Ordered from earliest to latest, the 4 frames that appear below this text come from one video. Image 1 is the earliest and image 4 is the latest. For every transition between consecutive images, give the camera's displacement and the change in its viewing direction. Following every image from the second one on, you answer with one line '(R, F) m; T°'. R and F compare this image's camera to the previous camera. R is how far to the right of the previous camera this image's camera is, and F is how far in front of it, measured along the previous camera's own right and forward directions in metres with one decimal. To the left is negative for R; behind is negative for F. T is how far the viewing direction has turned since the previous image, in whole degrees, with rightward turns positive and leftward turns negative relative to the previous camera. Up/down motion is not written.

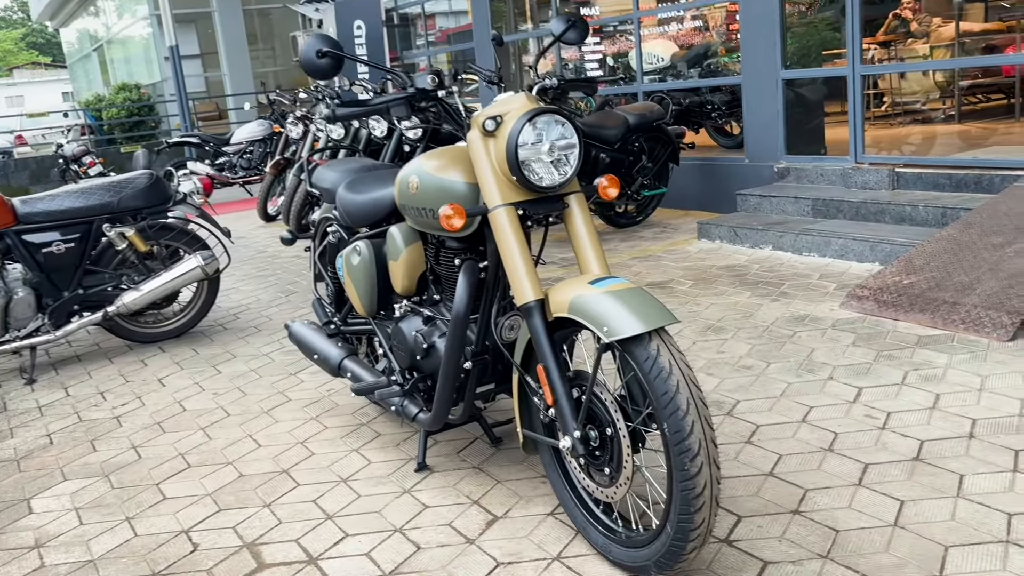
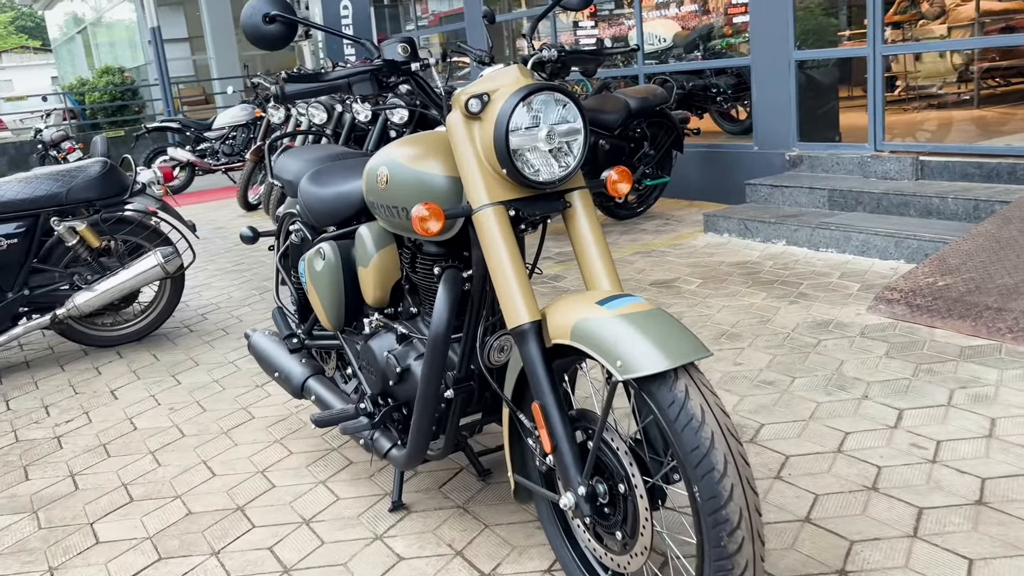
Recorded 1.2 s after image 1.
(0.0, +0.5) m; 0°
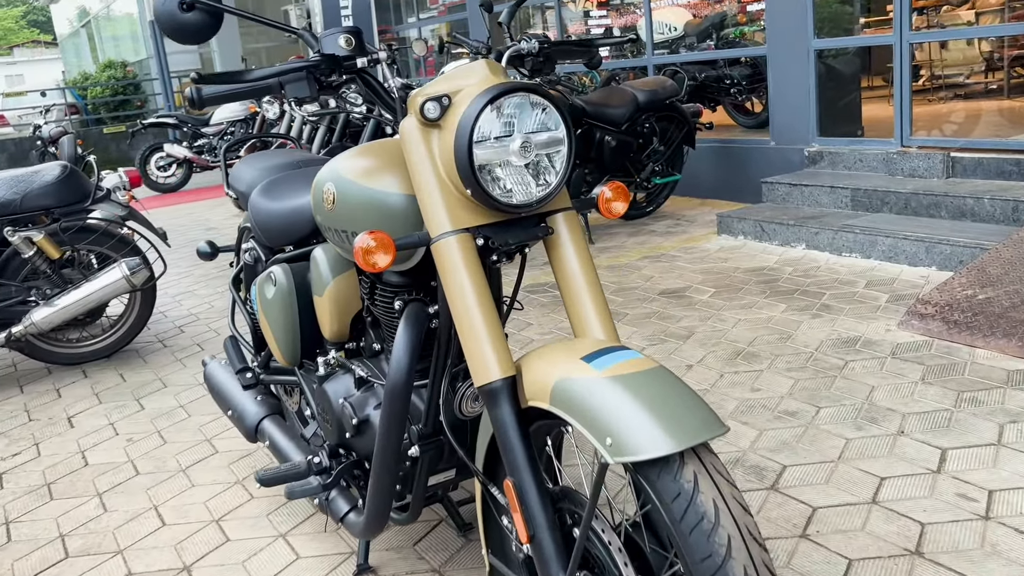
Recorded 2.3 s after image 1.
(+0.1, +0.4) m; -1°
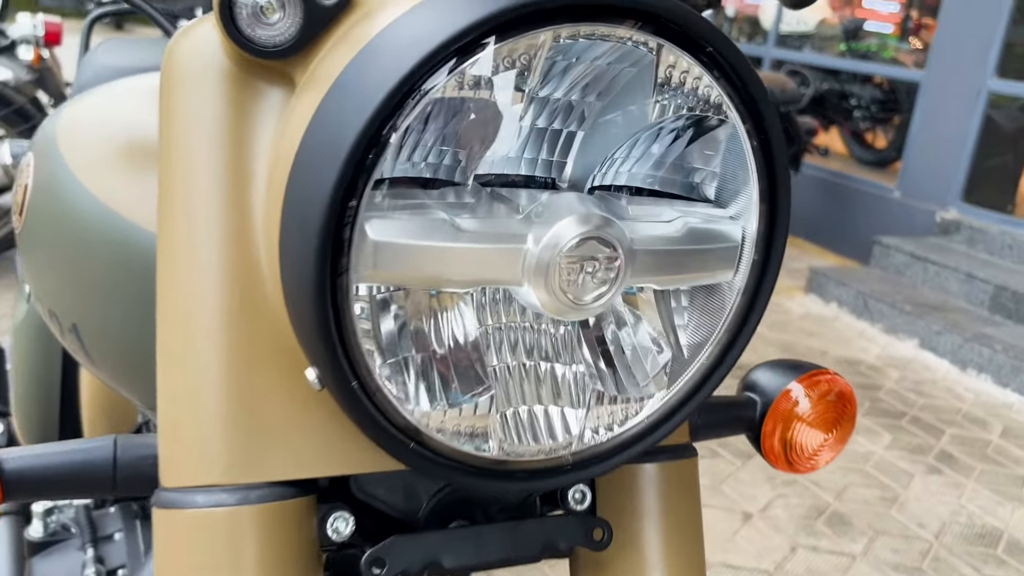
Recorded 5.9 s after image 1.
(0.0, +1.3) m; -1°
